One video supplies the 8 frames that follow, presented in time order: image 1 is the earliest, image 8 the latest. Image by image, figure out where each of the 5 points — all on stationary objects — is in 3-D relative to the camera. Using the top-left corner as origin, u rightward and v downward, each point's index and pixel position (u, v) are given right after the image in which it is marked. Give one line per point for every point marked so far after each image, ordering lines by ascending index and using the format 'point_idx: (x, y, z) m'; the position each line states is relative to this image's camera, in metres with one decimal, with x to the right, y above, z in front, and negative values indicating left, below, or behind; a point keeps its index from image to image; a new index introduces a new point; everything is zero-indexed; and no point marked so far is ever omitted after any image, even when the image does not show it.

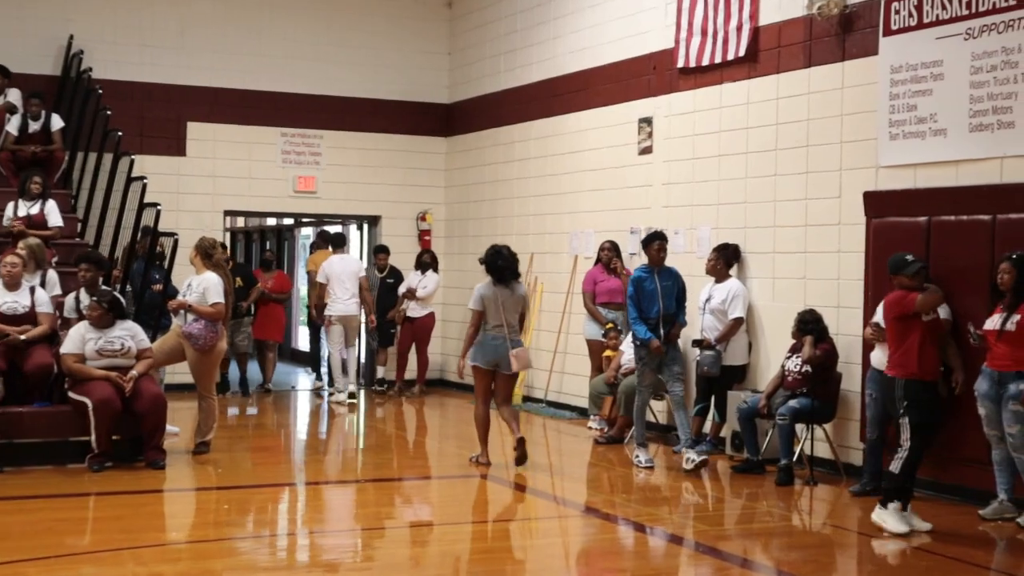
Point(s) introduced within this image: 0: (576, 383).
0: (+0.5, -0.8, +11.3) m
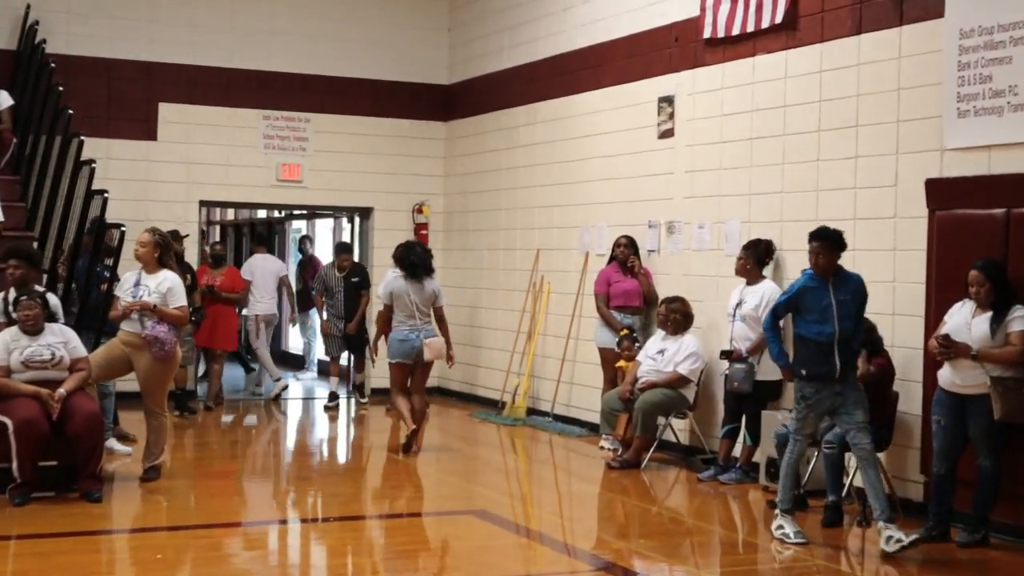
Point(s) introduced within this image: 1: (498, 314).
0: (+0.5, -0.8, +10.1) m
1: (-0.1, -0.2, +11.6) m
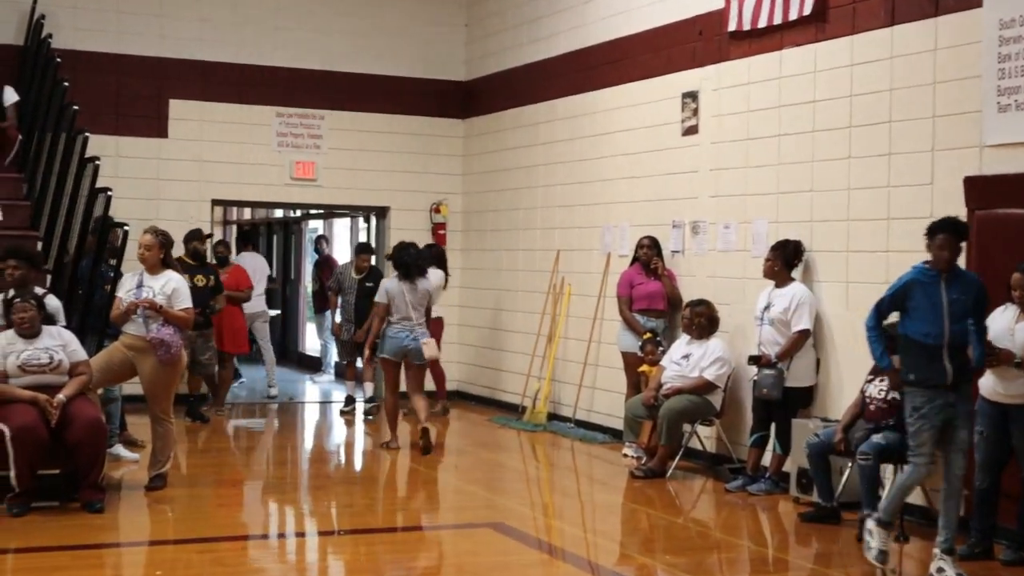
0: (+0.7, -0.8, +9.8) m
1: (0.0, -0.2, +11.3) m
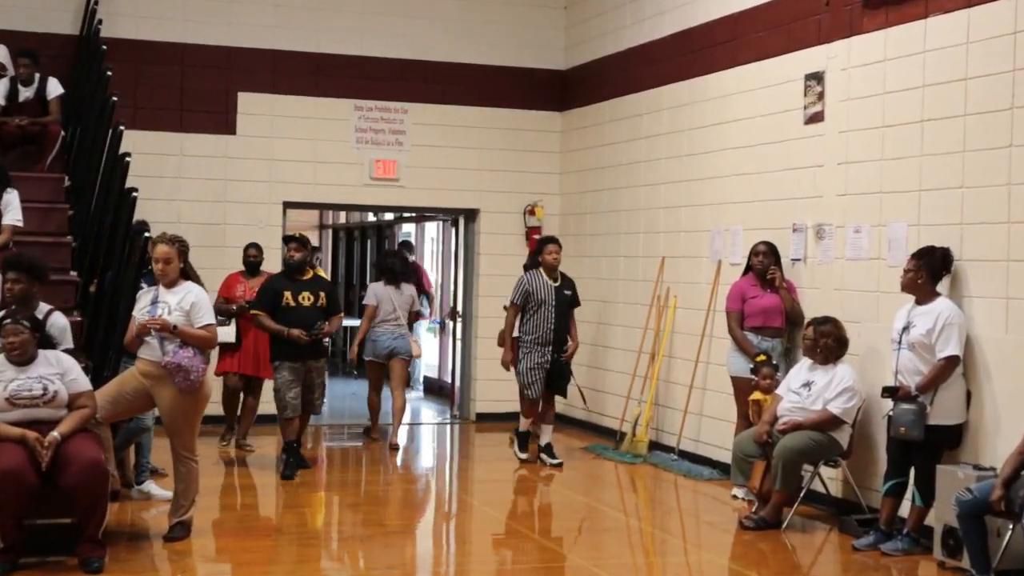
0: (+1.3, -0.9, +8.5) m
1: (+0.8, -0.3, +10.1) m
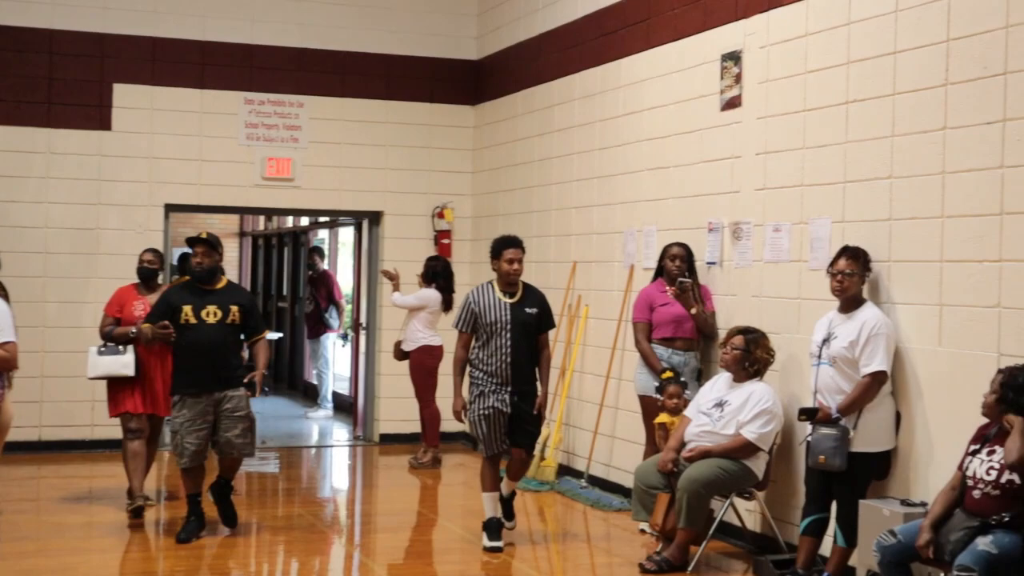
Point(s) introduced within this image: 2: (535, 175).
0: (+0.7, -0.9, +7.7) m
1: (+0.1, -0.4, +9.2) m
2: (+0.1, +0.7, +9.2) m
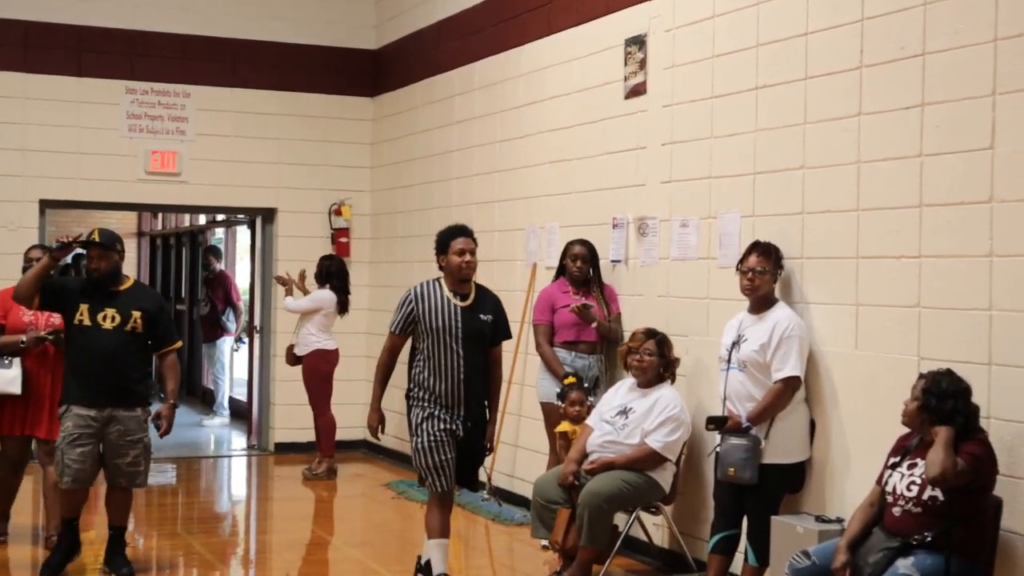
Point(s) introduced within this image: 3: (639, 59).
0: (+0.1, -0.9, +7.2) m
1: (-0.5, -0.4, +8.7) m
2: (-0.5, +0.7, +8.8) m
3: (+0.6, +1.0, +6.4) m
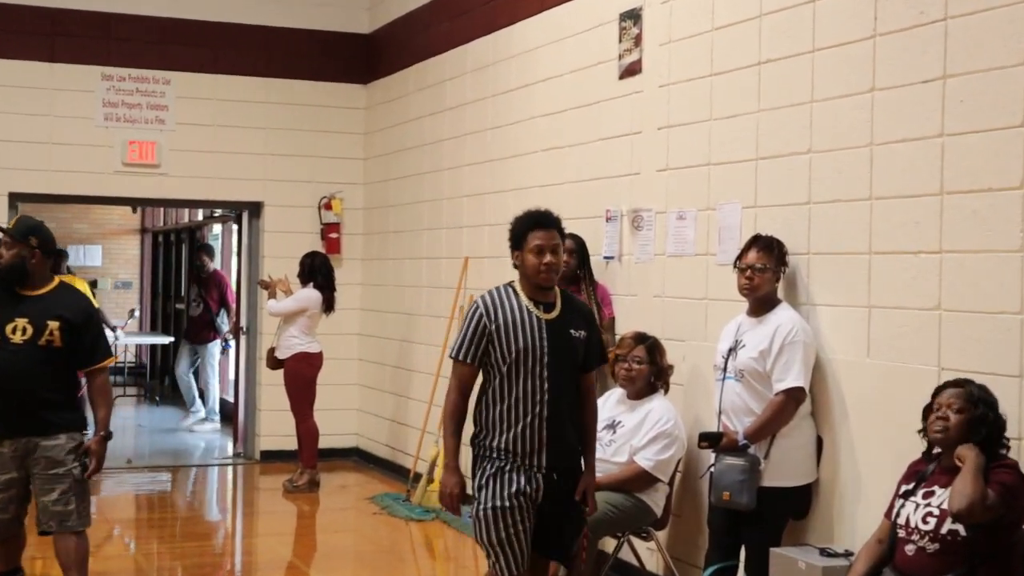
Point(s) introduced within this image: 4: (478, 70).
0: (+0.1, -0.9, +6.7) m
1: (-0.5, -0.4, +8.2) m
2: (-0.5, +0.7, +8.2) m
3: (+0.5, +1.0, +5.8) m
4: (-0.2, +1.2, +7.5) m
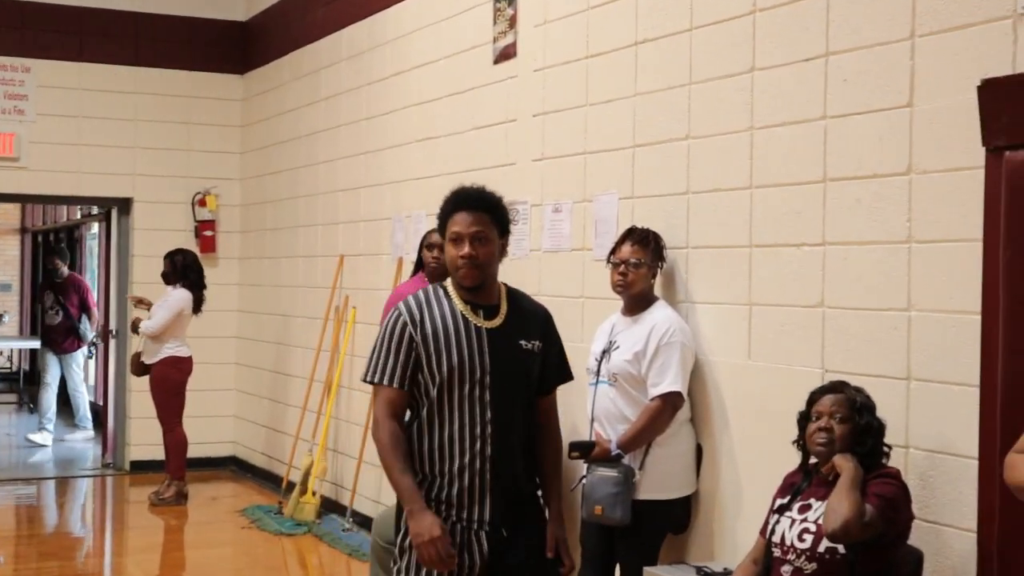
0: (-0.5, -0.9, +6.3) m
1: (-1.2, -0.4, +7.7) m
2: (-1.2, +0.7, +7.8) m
3: (0.0, +1.0, +5.4) m
4: (-0.8, +1.2, +7.1) m
